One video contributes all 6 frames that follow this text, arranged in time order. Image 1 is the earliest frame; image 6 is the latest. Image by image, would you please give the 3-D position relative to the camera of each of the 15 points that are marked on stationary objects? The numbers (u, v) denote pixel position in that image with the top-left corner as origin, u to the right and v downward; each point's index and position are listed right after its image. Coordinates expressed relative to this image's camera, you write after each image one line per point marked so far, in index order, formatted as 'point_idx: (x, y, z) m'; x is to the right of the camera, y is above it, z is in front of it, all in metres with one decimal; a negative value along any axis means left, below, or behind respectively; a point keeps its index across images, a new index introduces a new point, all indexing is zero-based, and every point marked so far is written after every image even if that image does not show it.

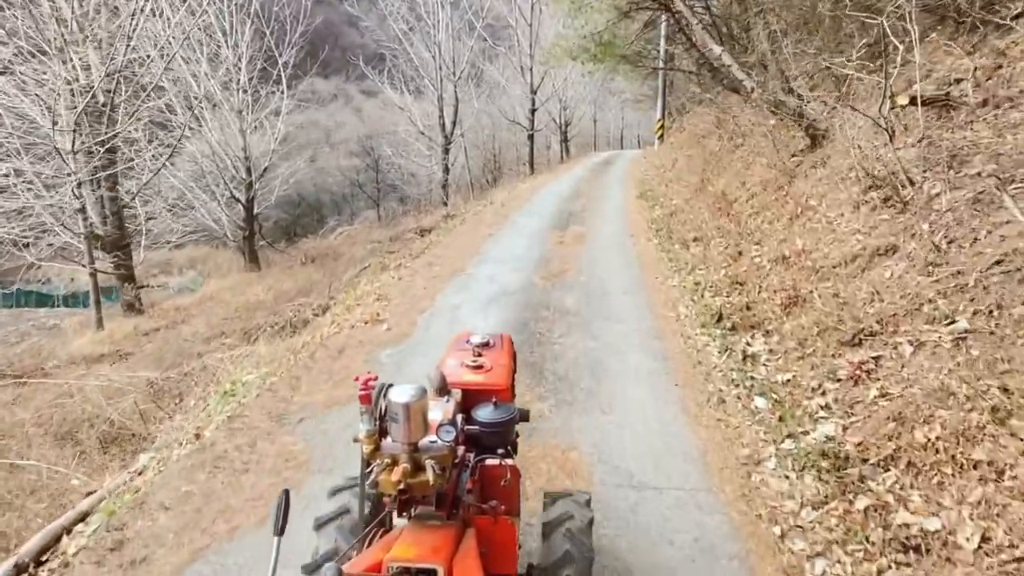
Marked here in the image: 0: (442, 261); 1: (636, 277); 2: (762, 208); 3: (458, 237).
0: (-1.4, +0.5, +12.8) m
1: (+2.3, +0.2, +11.8) m
2: (+5.1, +1.6, +12.7) m
3: (-1.3, +1.3, +15.4) m
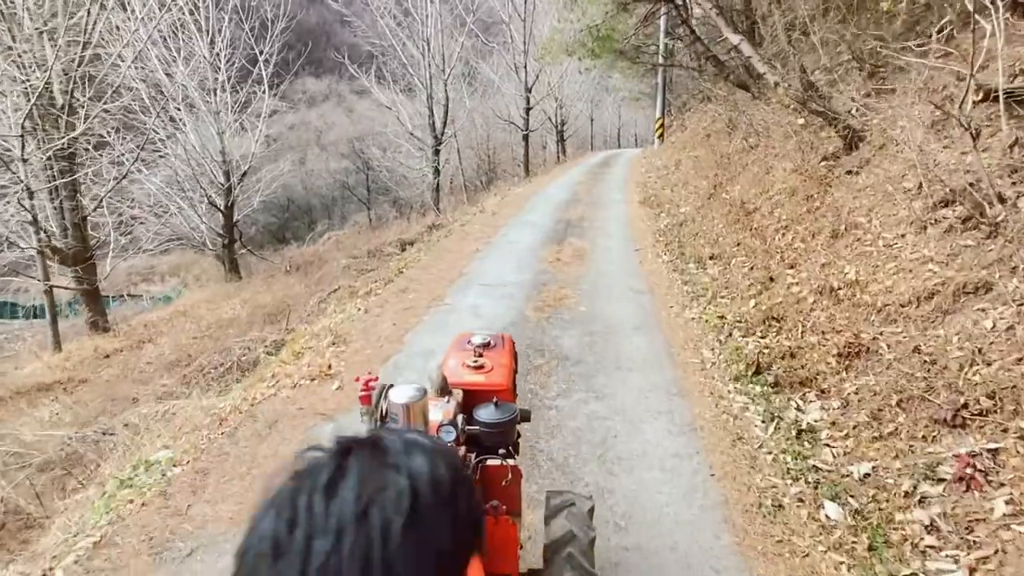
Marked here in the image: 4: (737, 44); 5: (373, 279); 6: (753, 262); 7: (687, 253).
0: (-1.6, 0.0, +10.9) m
1: (+2.1, -0.3, +10.0) m
2: (+4.8, +1.2, +10.9) m
3: (-1.6, +0.7, +13.5) m
4: (+4.5, +4.9, +12.5) m
5: (-2.7, +0.2, +12.3) m
6: (+4.0, +0.4, +10.4) m
7: (+3.5, +0.7, +12.5) m
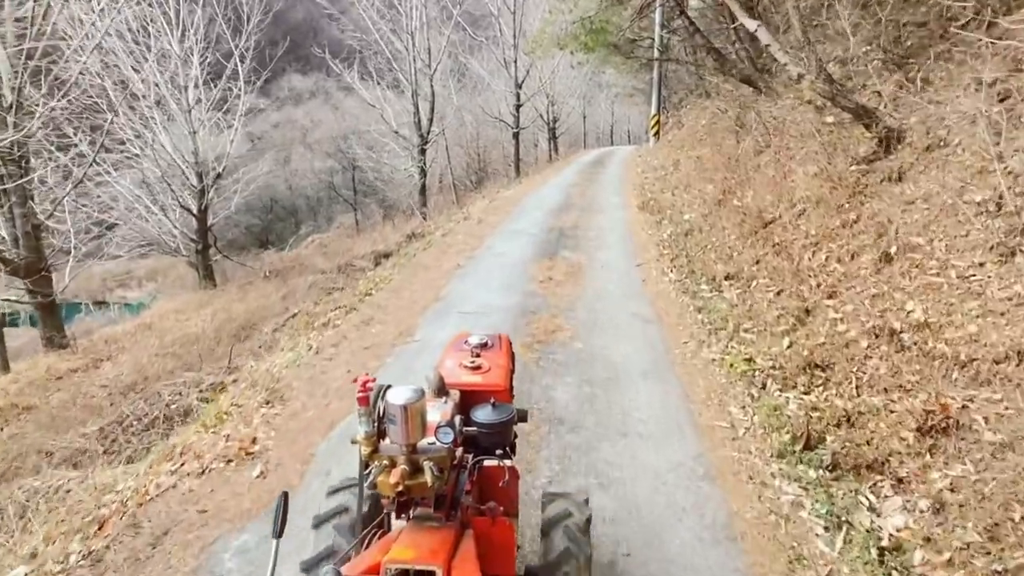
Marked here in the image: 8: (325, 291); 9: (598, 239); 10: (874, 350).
0: (-1.9, -0.4, +9.3) m
1: (+1.9, -0.7, +8.3) m
2: (+4.6, +0.8, +9.3) m
3: (-1.8, +0.3, +11.9) m
4: (+4.2, +4.5, +10.9) m
5: (-3.0, -0.3, +10.7) m
6: (+3.7, 0.0, +8.8) m
7: (+3.2, +0.3, +10.8) m
8: (-3.8, -0.1, +12.8) m
9: (+2.0, +1.1, +14.7) m
10: (+3.6, -0.6, +6.3) m
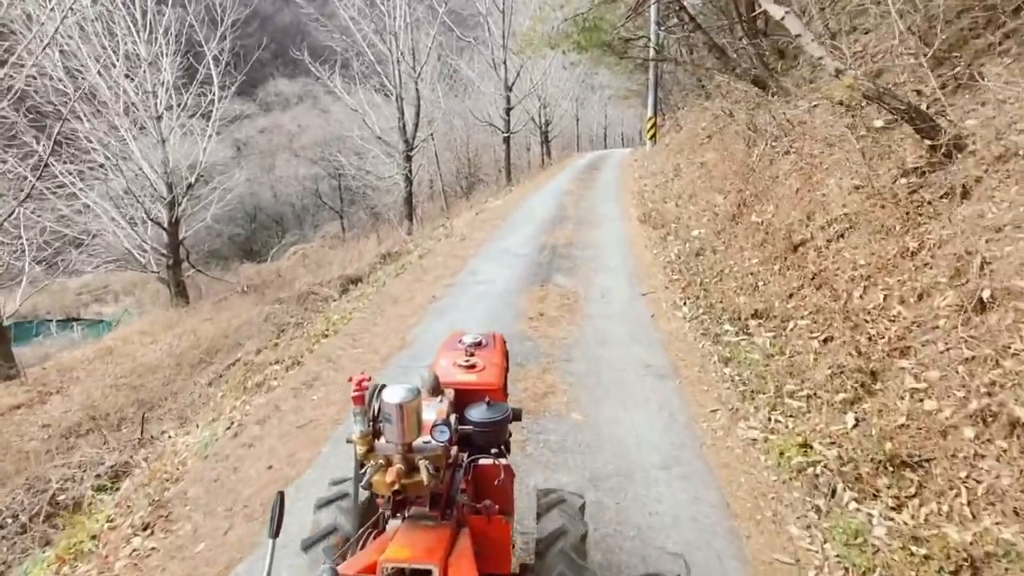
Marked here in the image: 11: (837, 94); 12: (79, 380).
0: (-2.1, -1.0, +7.4) m
1: (+1.7, -1.2, +6.6) m
2: (+4.4, +0.3, +7.6) m
3: (-2.1, -0.3, +10.1) m
4: (+3.9, +4.0, +9.2) m
5: (-3.2, -0.9, +8.8) m
6: (+3.5, -0.5, +7.0) m
7: (+3.0, -0.3, +9.1) m
8: (-4.1, -0.7, +11.0) m
9: (+1.7, +0.6, +12.9) m
10: (+3.4, -1.1, +4.6) m
11: (+6.7, +3.9, +12.8) m
12: (-13.7, -2.9, +19.9) m
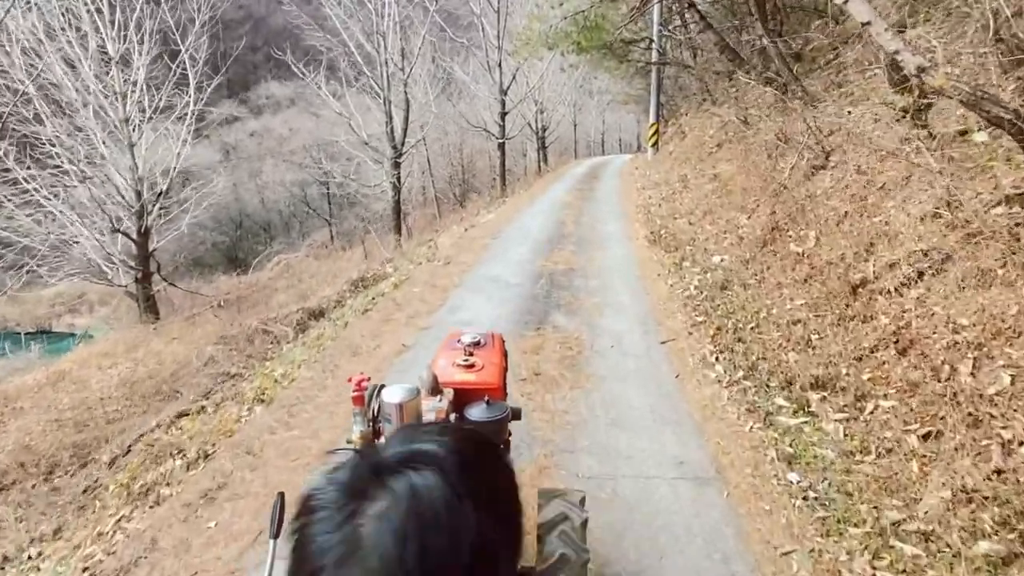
0: (-2.2, -1.6, +5.4) m
1: (+1.6, -1.9, +4.6) m
2: (+4.2, -0.4, +5.6) m
3: (-2.2, -0.9, +8.1) m
4: (+3.8, +3.3, +7.3) m
5: (-3.4, -1.5, +6.8) m
6: (+3.4, -1.1, +5.1) m
7: (+2.8, -0.9, +7.1) m
8: (-4.2, -1.3, +9.0) m
9: (+1.6, -0.1, +11.0) m
10: (+3.3, -1.8, +2.6) m
11: (+6.6, +3.3, +10.9) m
12: (-13.9, -3.5, +17.8) m
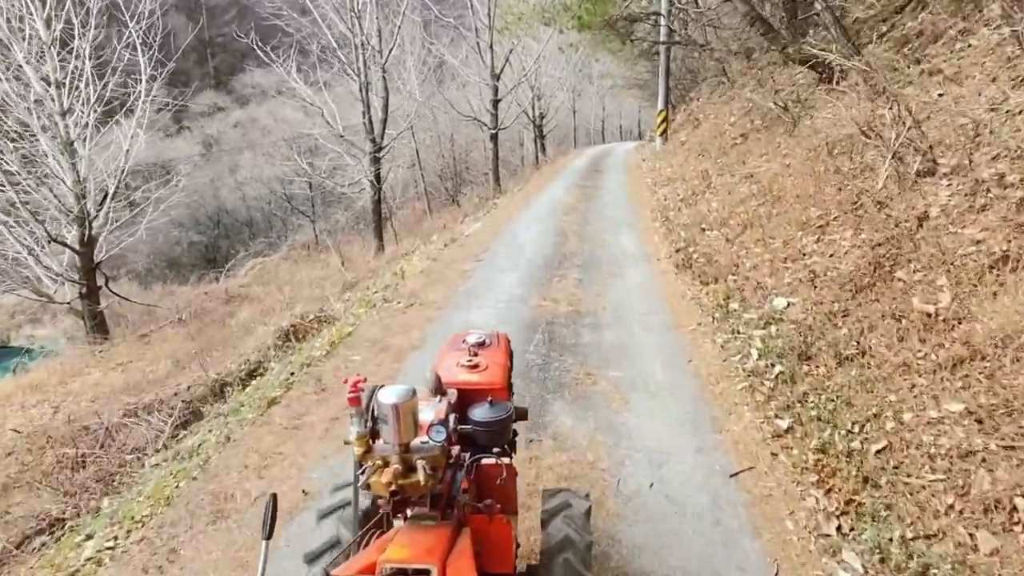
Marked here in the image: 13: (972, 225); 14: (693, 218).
0: (-2.4, -2.6, +2.2) m
1: (+1.4, -2.8, +1.3) m
2: (+4.0, -1.2, +2.3) m
3: (-2.4, -1.8, +4.8) m
4: (+3.5, +2.5, +3.9) m
5: (-3.6, -2.4, +3.6) m
6: (+3.2, -2.0, +1.8) m
7: (+2.6, -1.7, +3.8) m
8: (-4.4, -2.2, +5.7) m
9: (+1.4, -0.9, +7.7) m
10: (+3.1, -2.7, -0.7) m
11: (+6.3, +2.5, +7.6) m
12: (-14.1, -4.4, +14.6) m
13: (+4.9, +0.7, +6.6) m
14: (+4.0, +1.3, +13.5) m
